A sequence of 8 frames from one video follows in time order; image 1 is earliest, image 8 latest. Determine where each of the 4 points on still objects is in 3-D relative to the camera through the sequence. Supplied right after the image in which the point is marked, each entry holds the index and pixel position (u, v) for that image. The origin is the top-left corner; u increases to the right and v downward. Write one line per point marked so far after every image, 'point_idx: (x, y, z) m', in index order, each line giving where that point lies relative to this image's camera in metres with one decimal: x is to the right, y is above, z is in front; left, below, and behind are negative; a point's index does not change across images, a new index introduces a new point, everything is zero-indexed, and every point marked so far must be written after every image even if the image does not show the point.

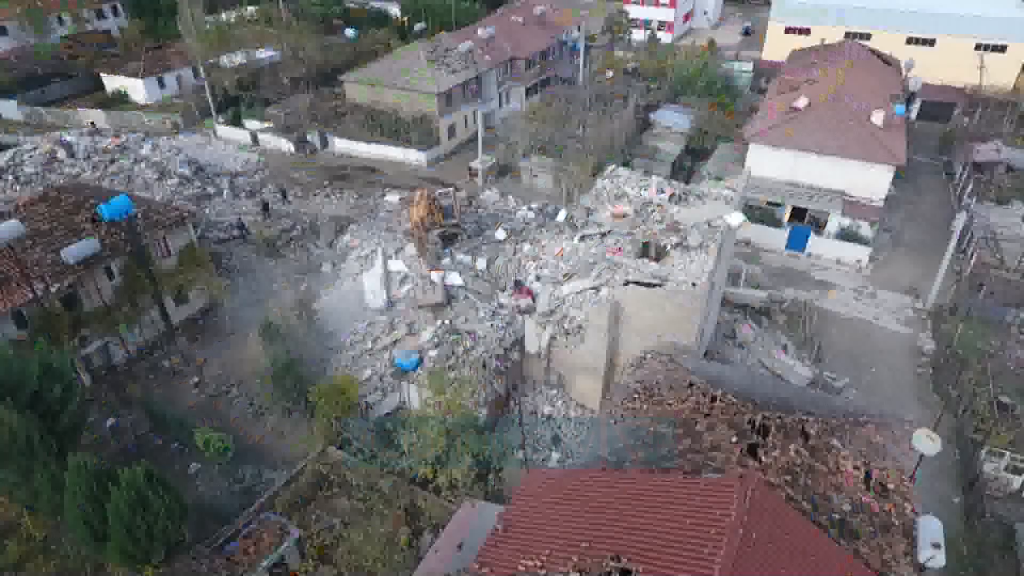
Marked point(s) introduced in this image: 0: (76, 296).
0: (-12.9, -0.2, +18.8) m
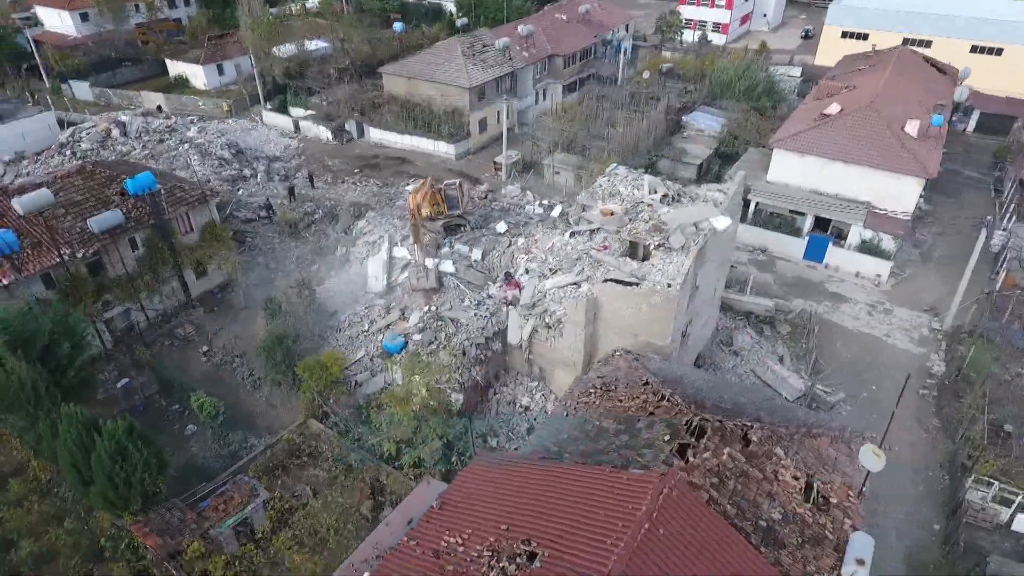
0: (-13.2, +0.8, +20.3) m
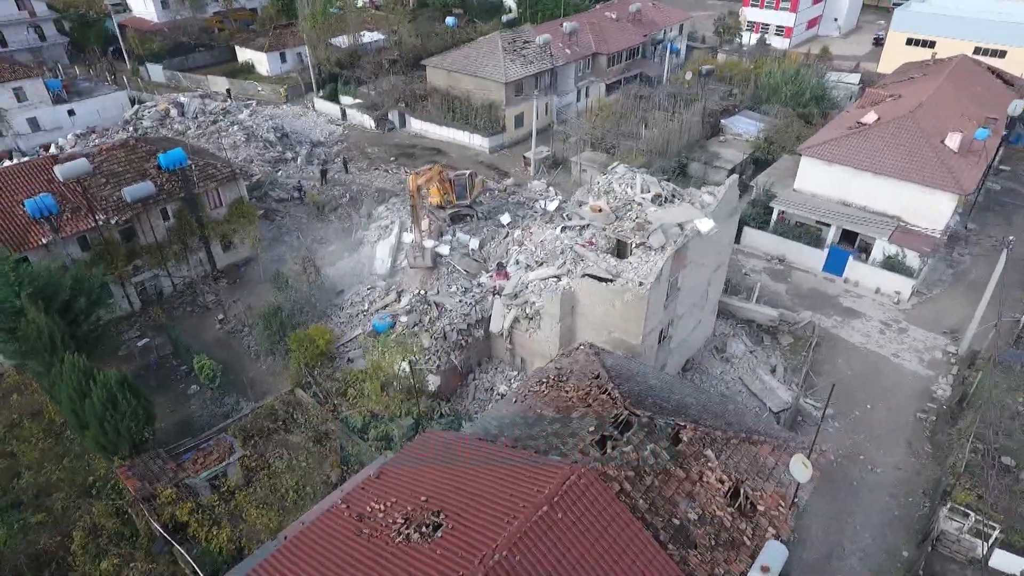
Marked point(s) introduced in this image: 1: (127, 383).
0: (-13.2, +2.0, +22.0) m
1: (-9.5, -2.4, +15.6) m
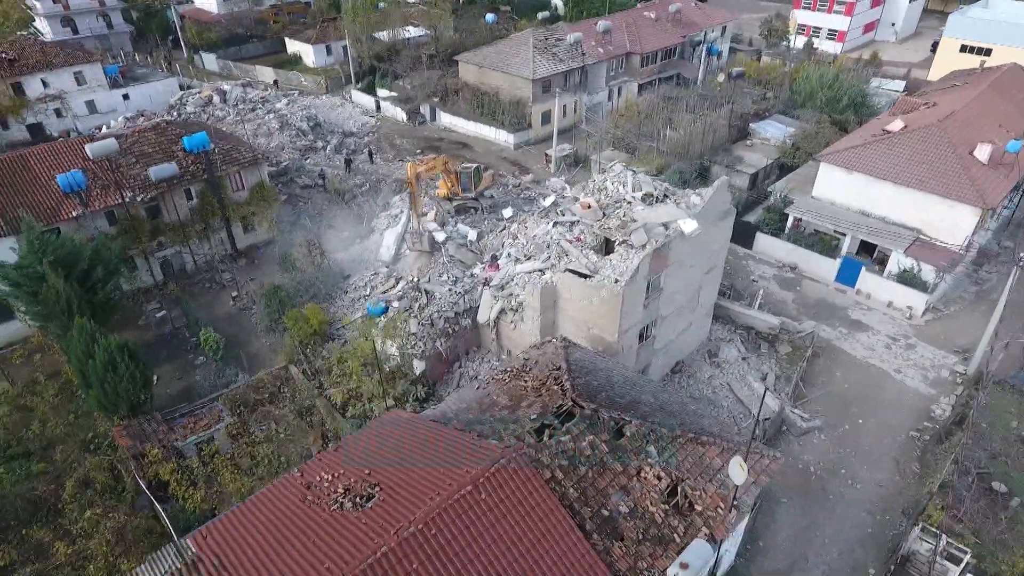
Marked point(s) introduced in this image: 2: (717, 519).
0: (-13.1, +3.0, +23.4) m
1: (-10.2, -1.6, +16.7) m
2: (+3.6, -4.1, +11.3) m
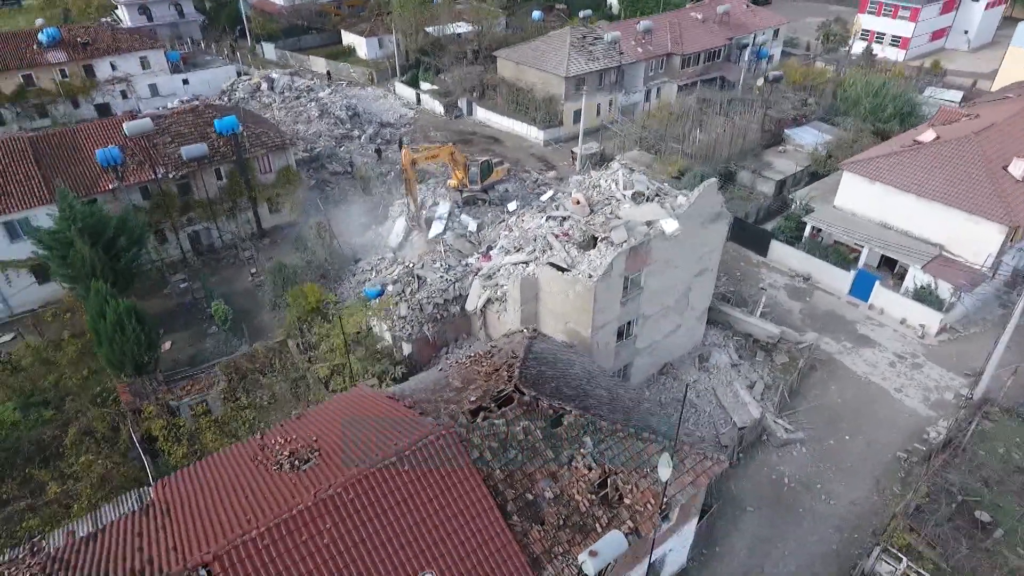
0: (-12.7, +4.1, +24.9) m
1: (-10.7, -0.7, +18.0) m
2: (+2.4, -4.1, +11.3) m
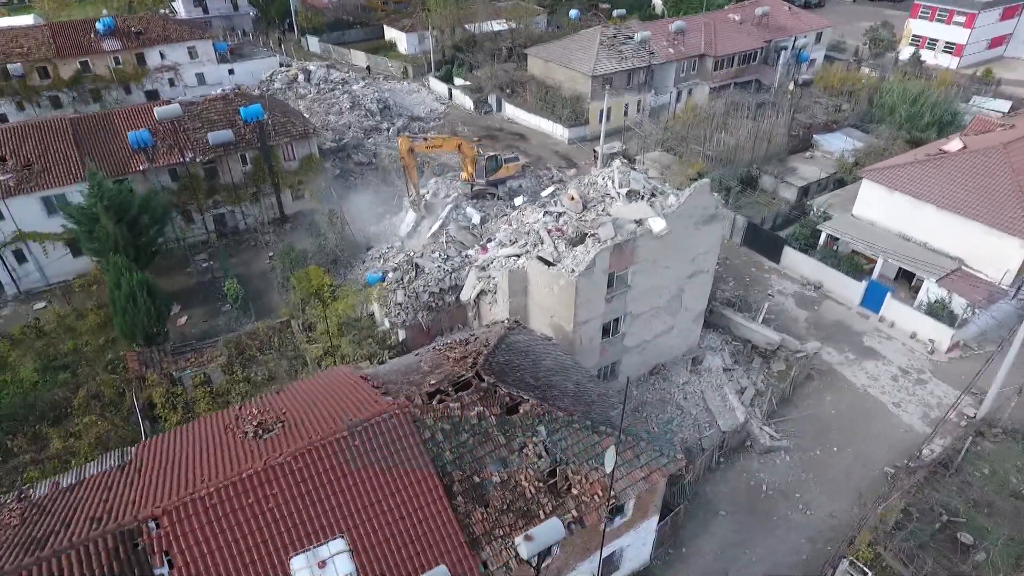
0: (-12.3, +4.9, +26.0) m
1: (-11.0, +0.1, +19.0) m
2: (+1.4, -3.9, +11.5) m
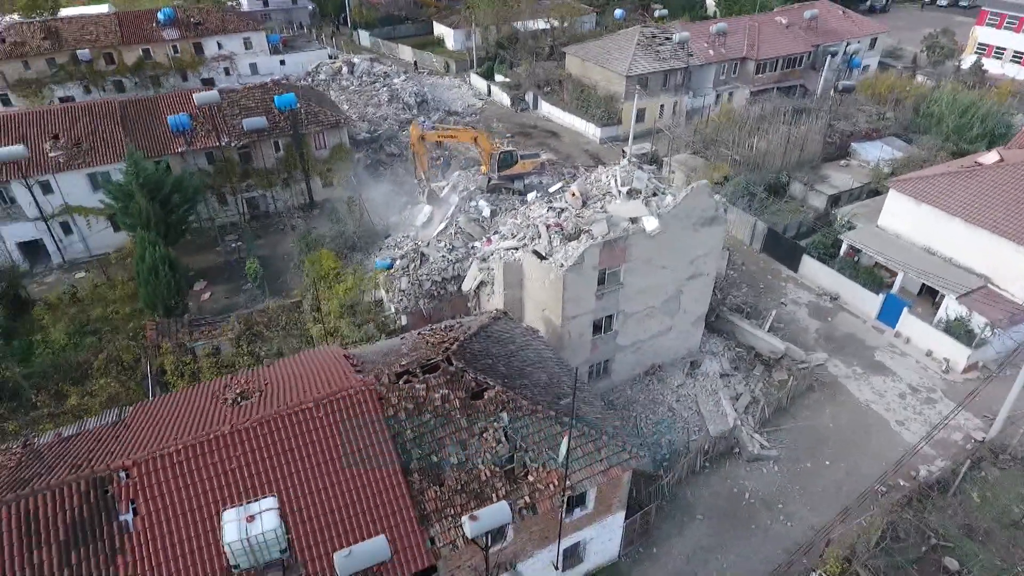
0: (-11.4, +5.8, +27.3) m
1: (-10.9, +0.9, +20.2) m
2: (+0.6, -3.8, +11.7) m
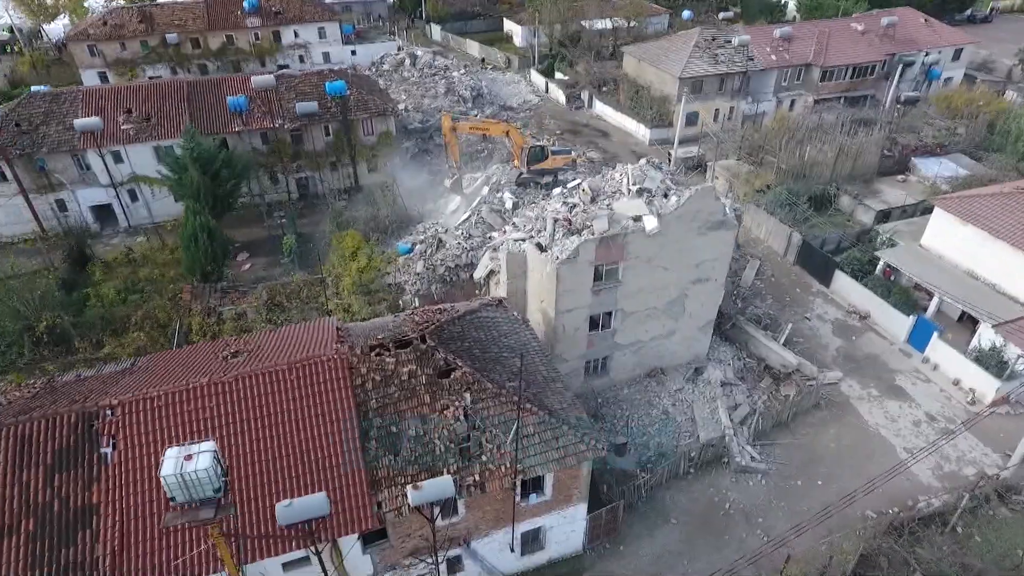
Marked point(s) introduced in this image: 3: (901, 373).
0: (-9.7, +6.9, +28.8) m
1: (-10.4, +2.0, +21.7) m
2: (-0.4, -3.5, +12.0) m
3: (+12.1, -2.7, +19.7) m
